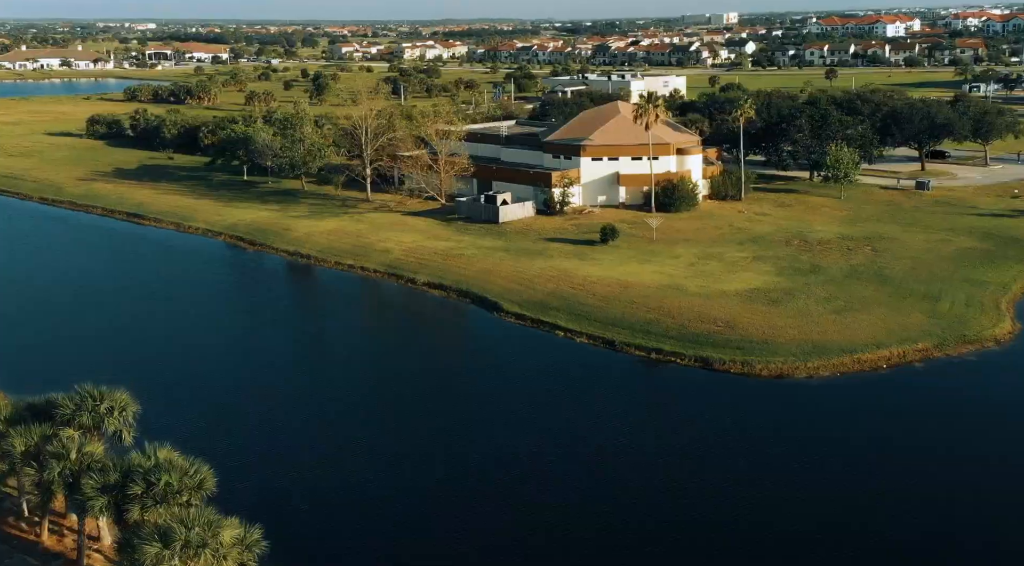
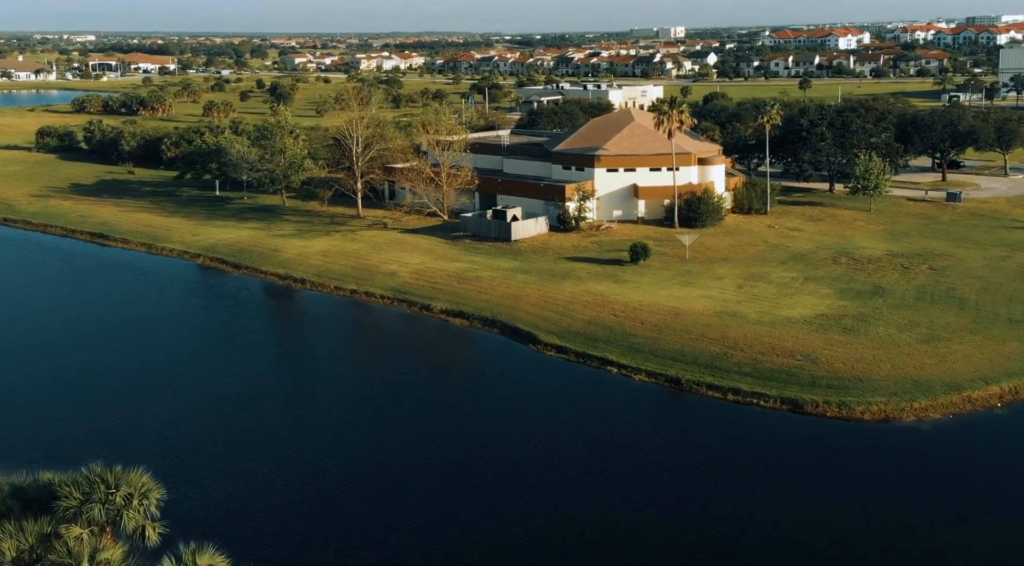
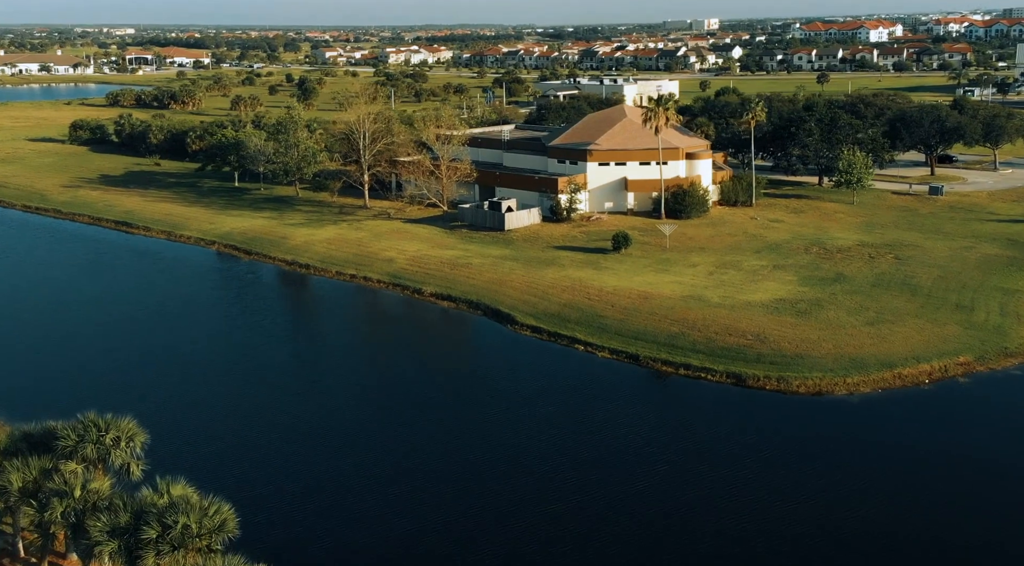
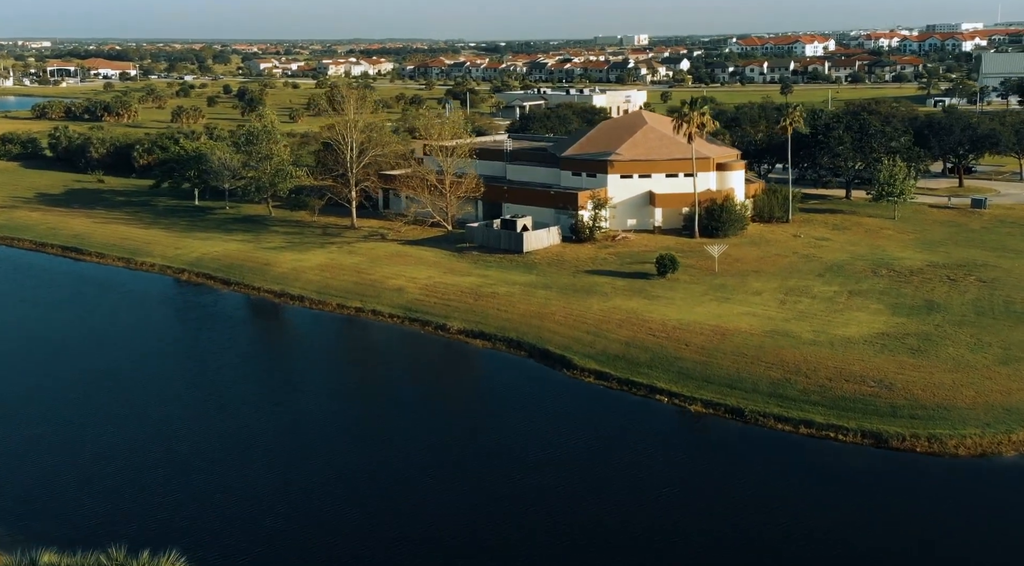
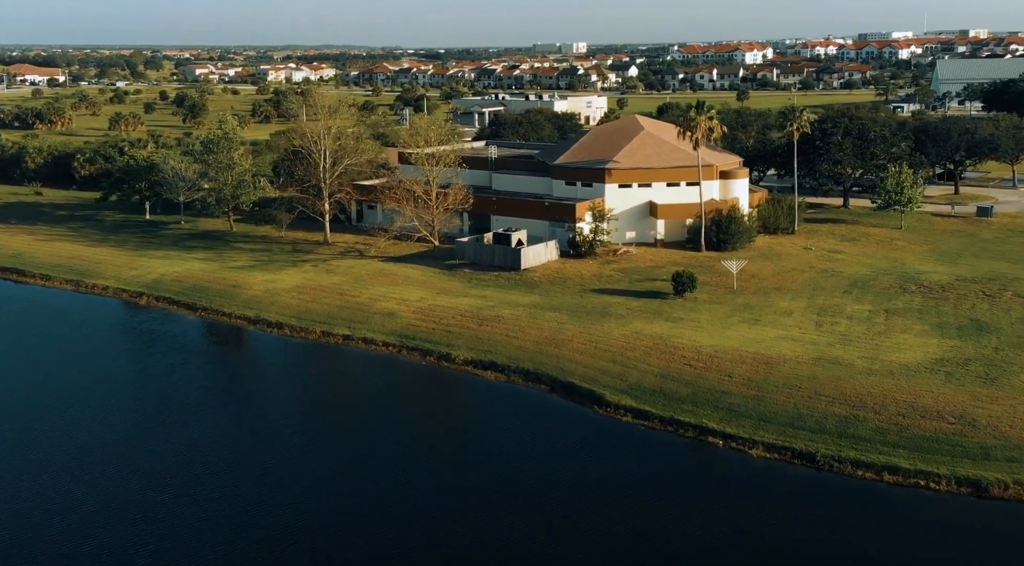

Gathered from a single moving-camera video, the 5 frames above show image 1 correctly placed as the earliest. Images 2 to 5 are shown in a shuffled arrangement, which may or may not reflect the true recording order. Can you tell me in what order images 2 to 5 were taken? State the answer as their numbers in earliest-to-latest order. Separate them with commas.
3, 2, 4, 5
